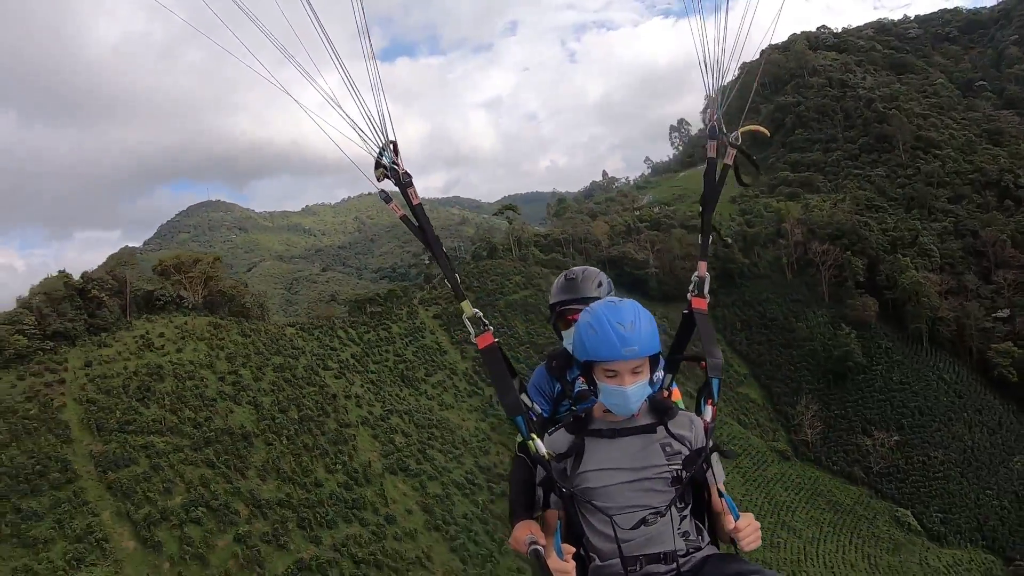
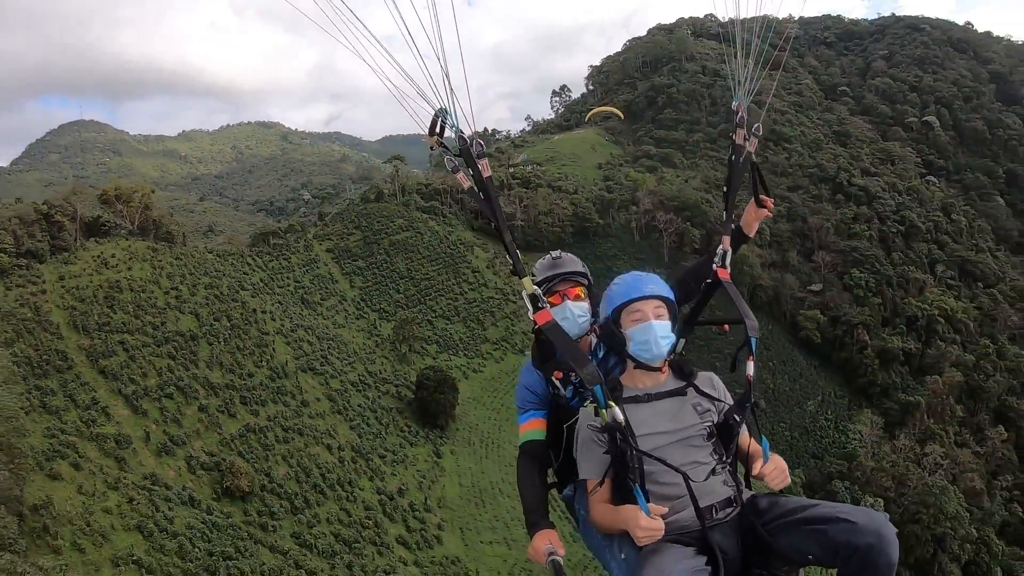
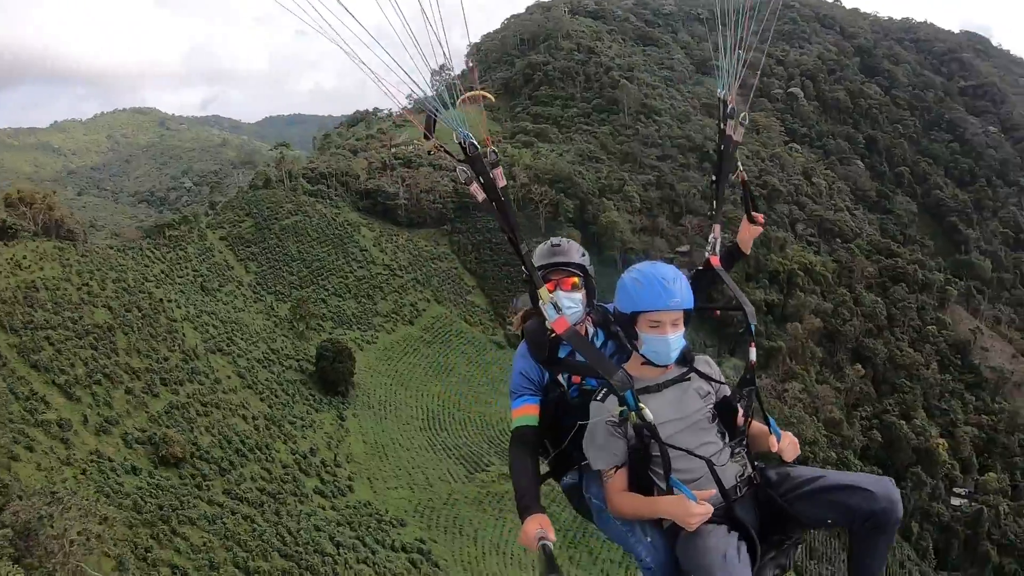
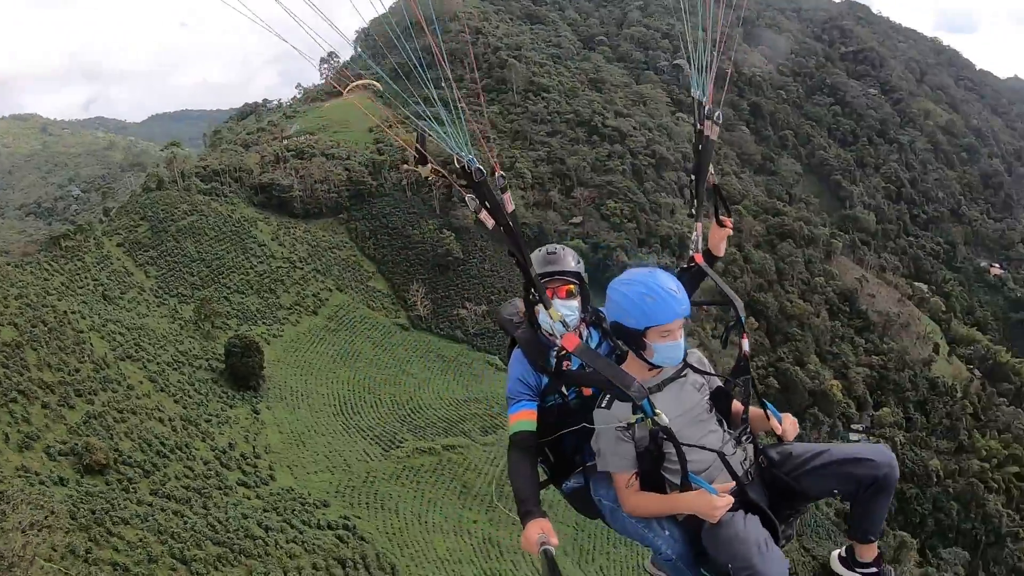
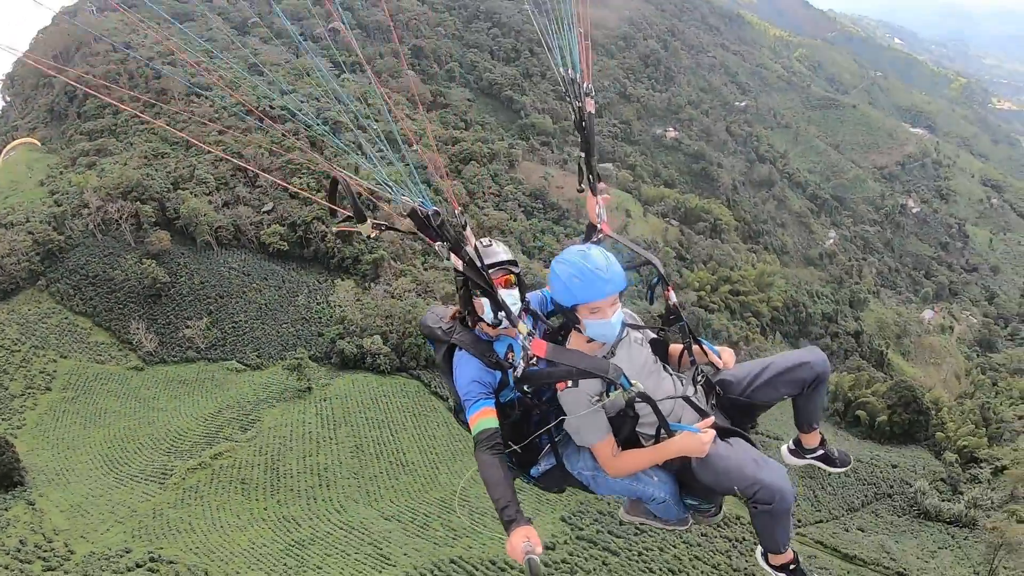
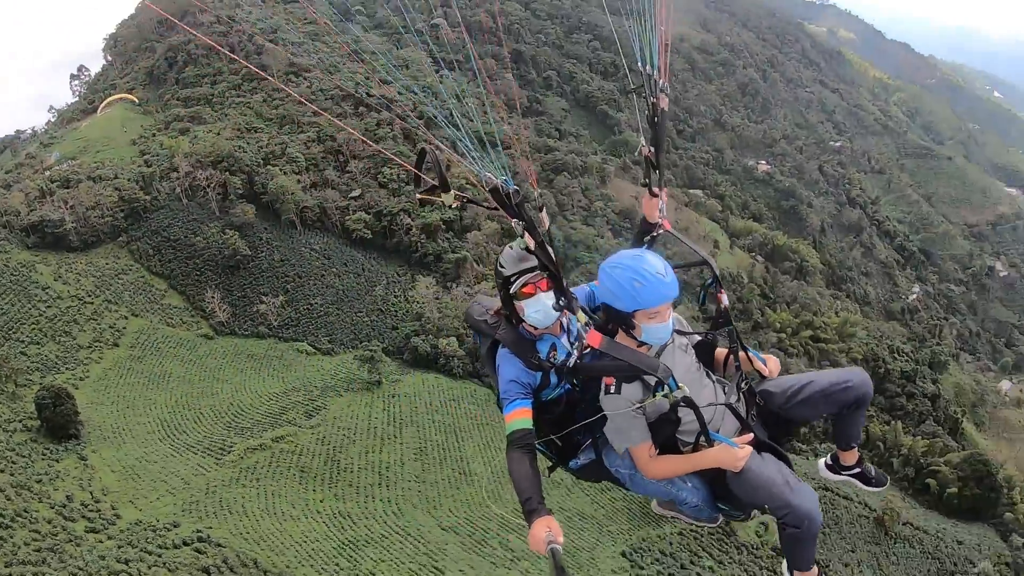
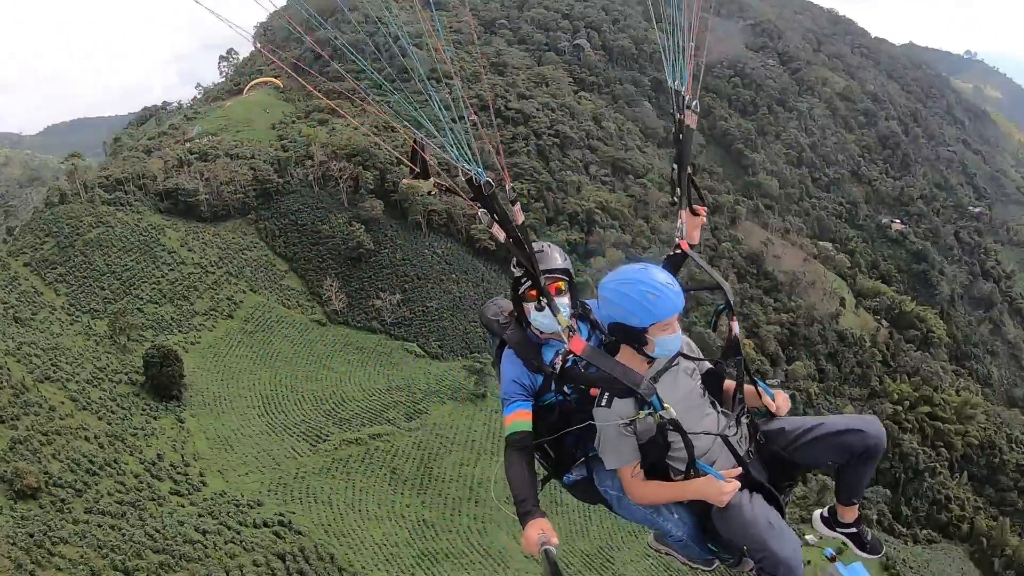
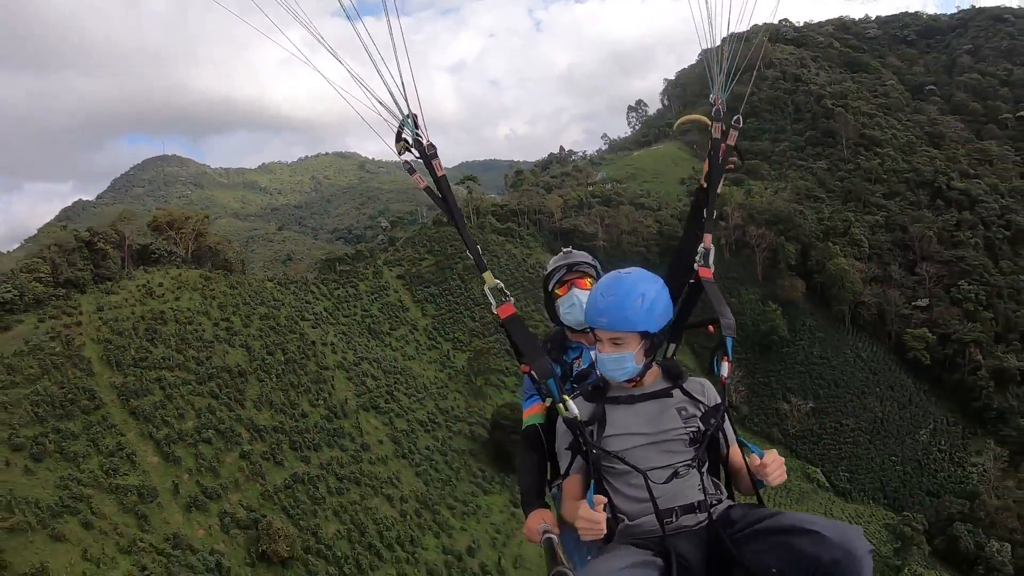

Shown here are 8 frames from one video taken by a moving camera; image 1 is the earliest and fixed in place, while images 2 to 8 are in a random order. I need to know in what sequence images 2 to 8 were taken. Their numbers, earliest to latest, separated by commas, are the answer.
8, 2, 3, 4, 7, 6, 5
